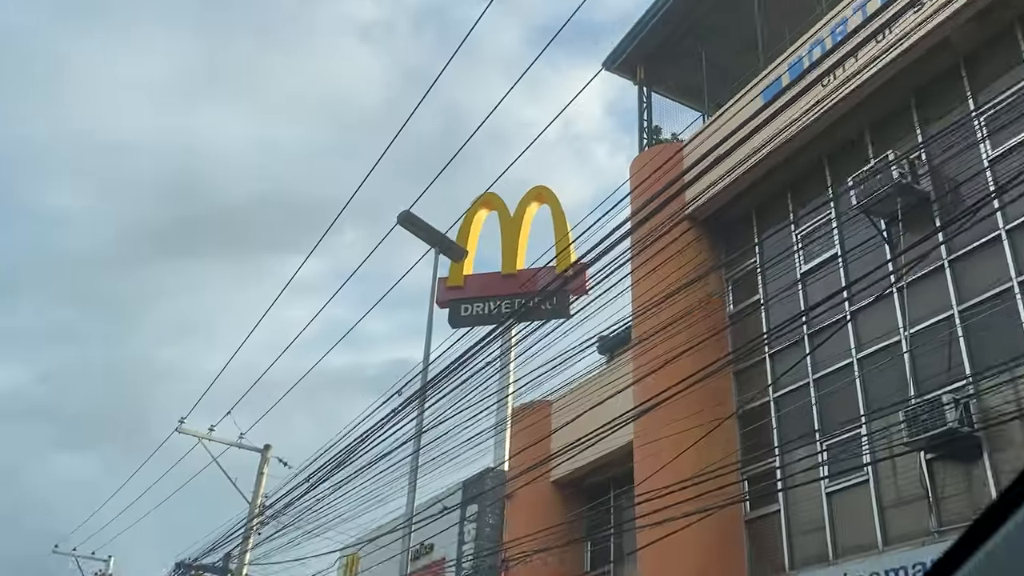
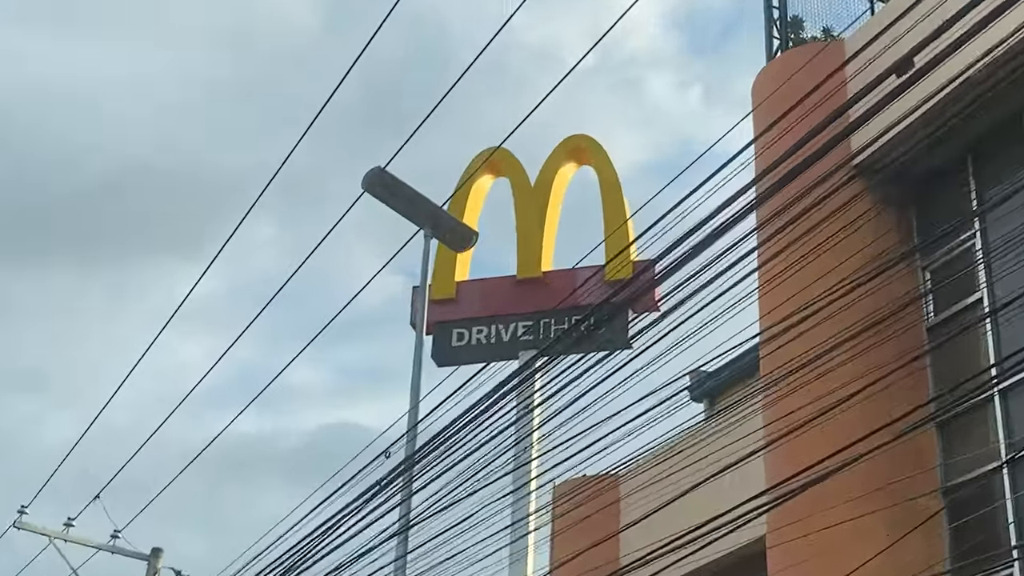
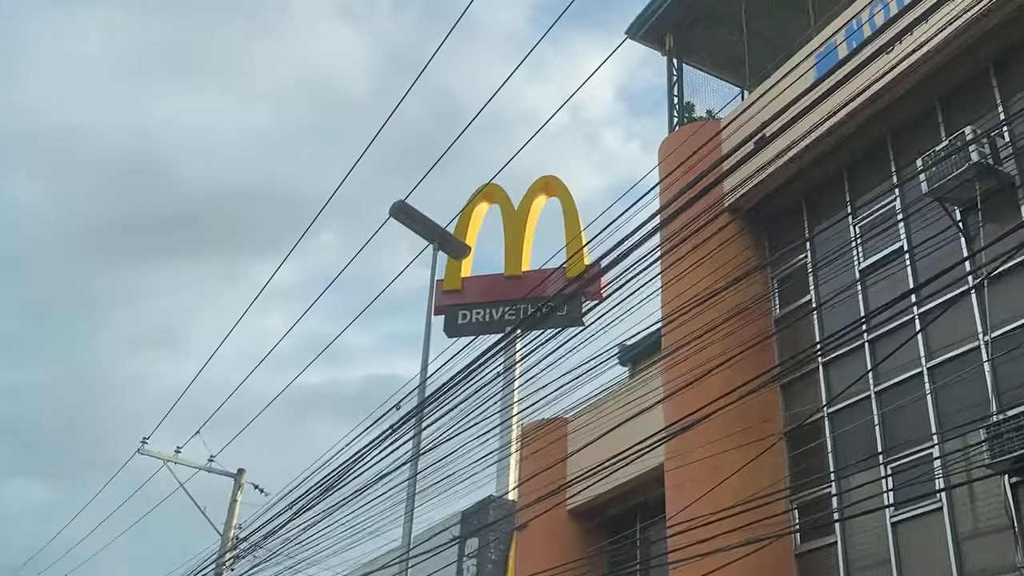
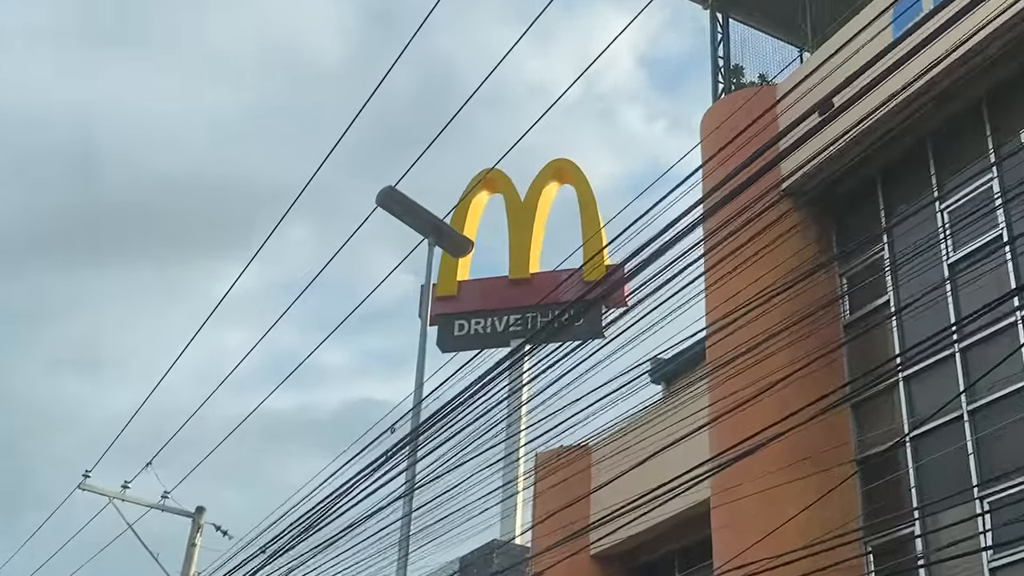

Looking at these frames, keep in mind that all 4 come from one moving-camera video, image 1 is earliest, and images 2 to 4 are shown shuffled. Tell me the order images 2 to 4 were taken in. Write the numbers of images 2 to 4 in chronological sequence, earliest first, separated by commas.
3, 4, 2
